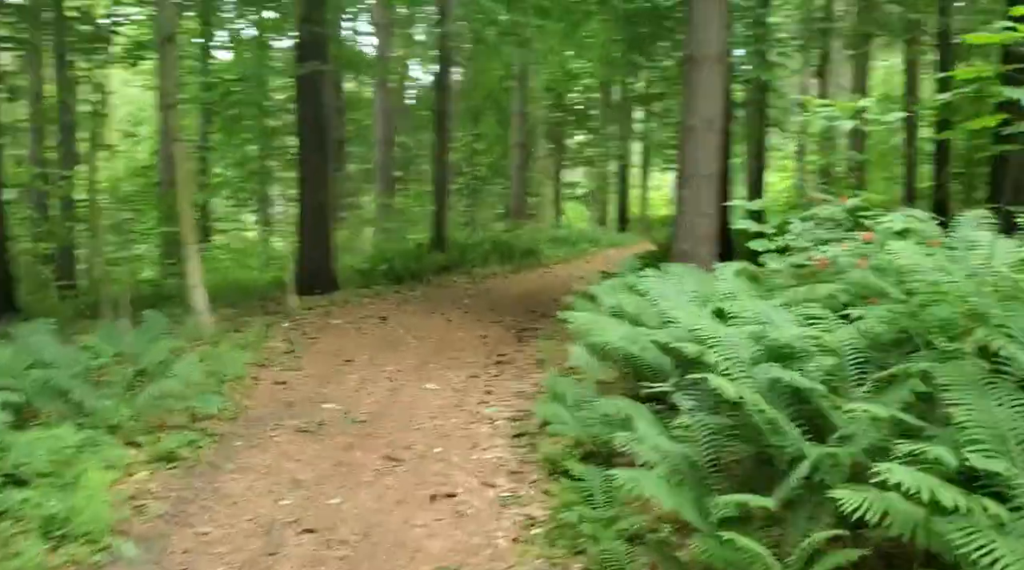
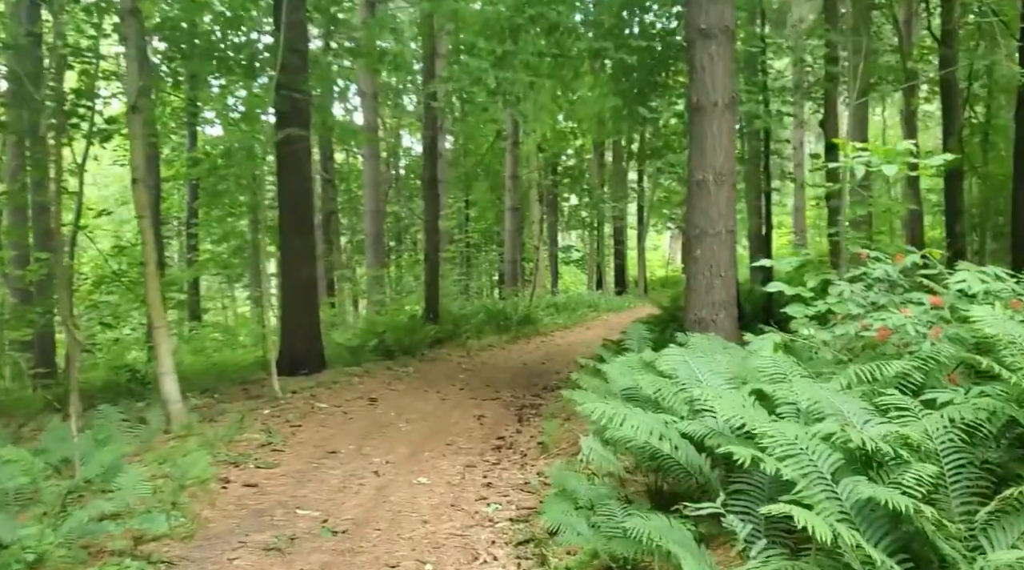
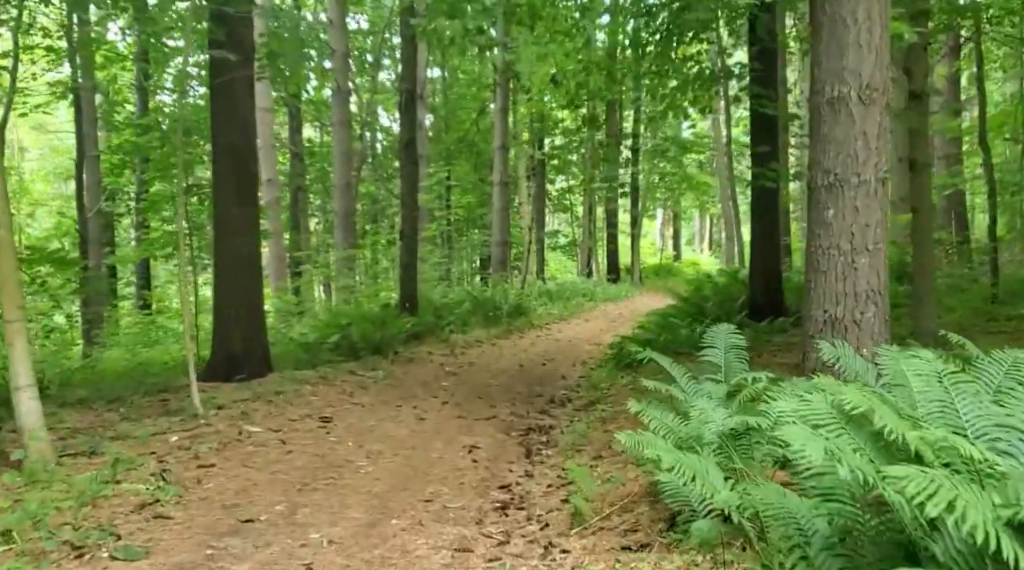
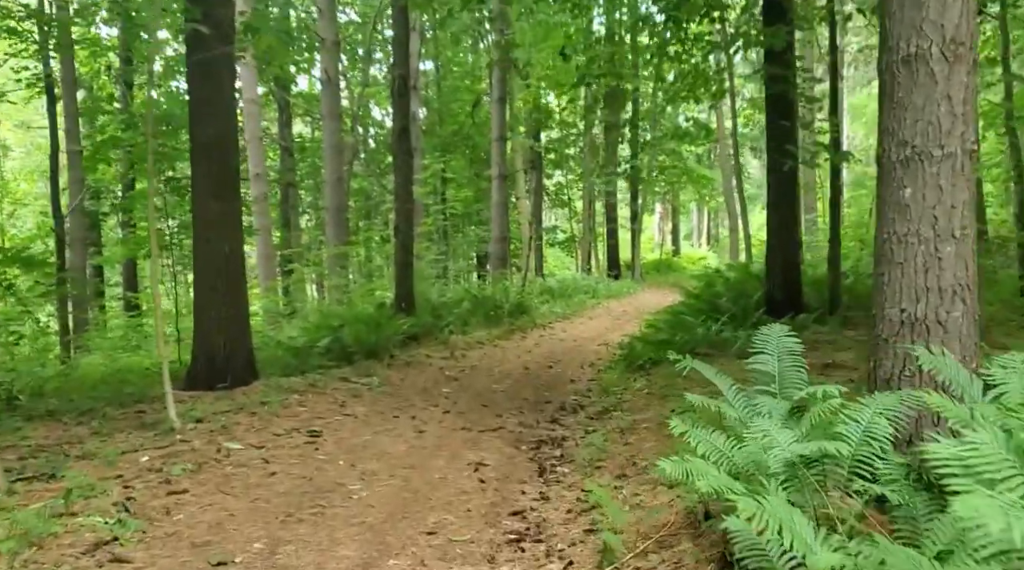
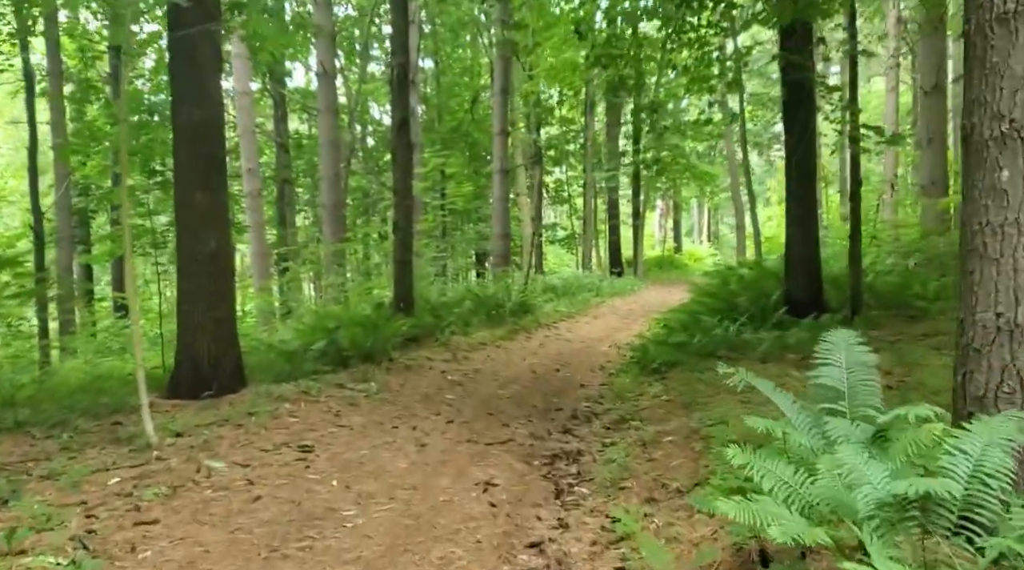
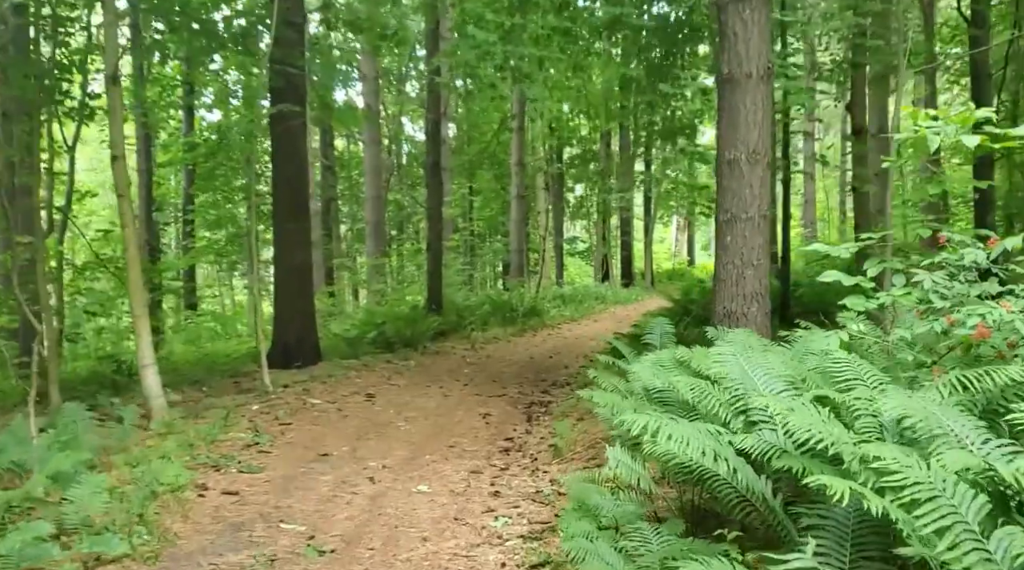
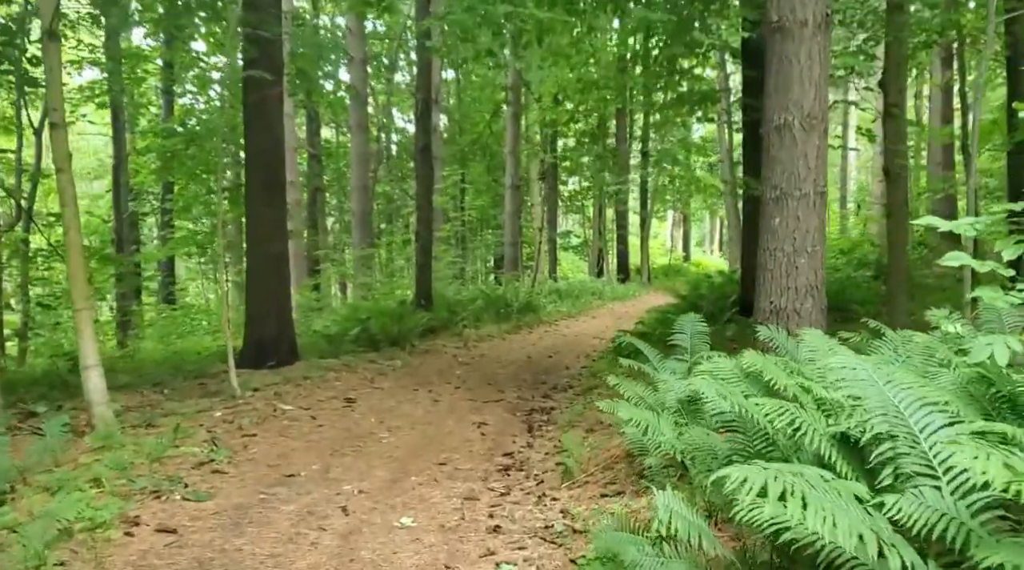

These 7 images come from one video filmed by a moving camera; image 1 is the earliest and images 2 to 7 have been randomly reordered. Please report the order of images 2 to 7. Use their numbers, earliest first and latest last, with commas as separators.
2, 6, 7, 3, 4, 5
